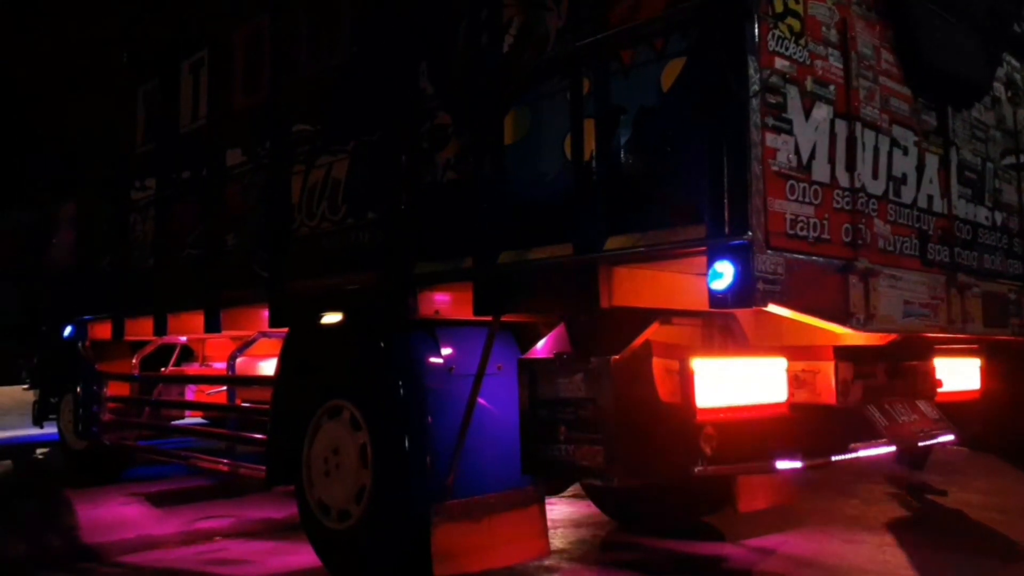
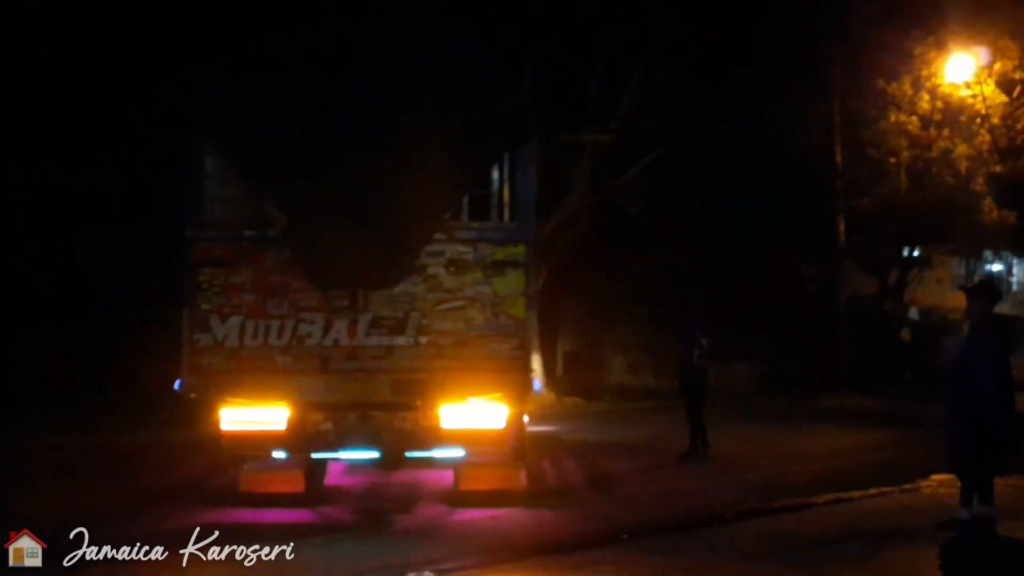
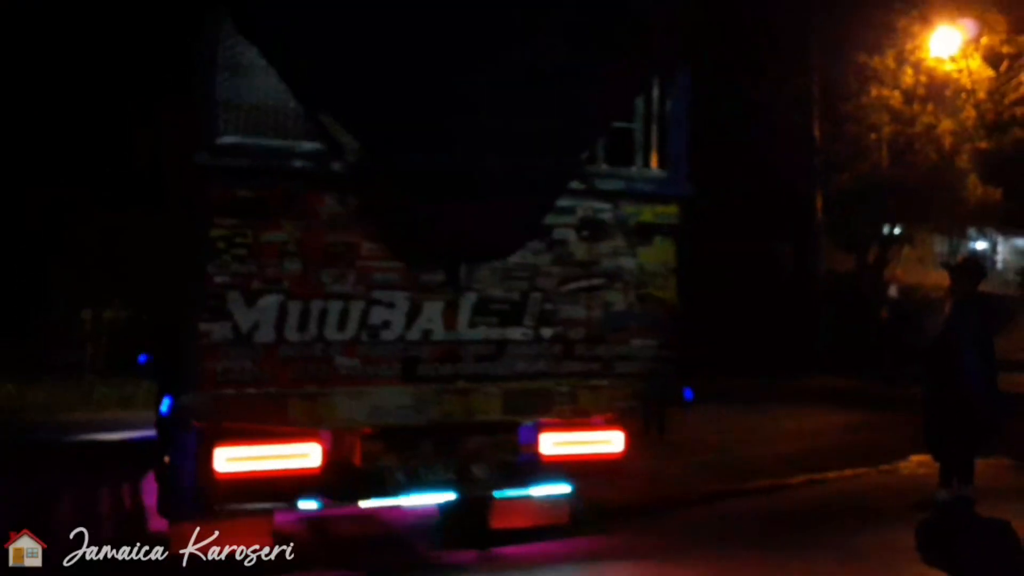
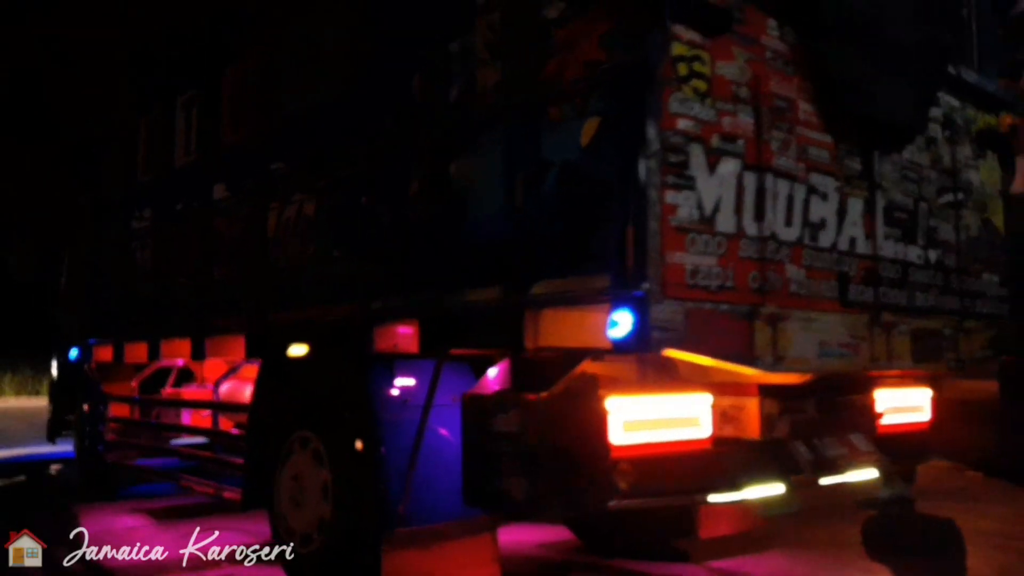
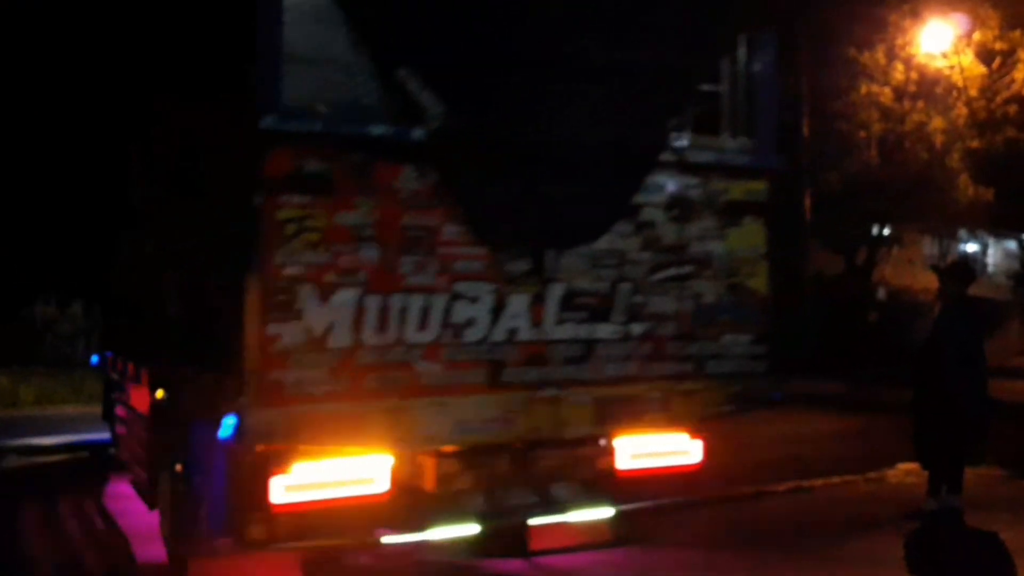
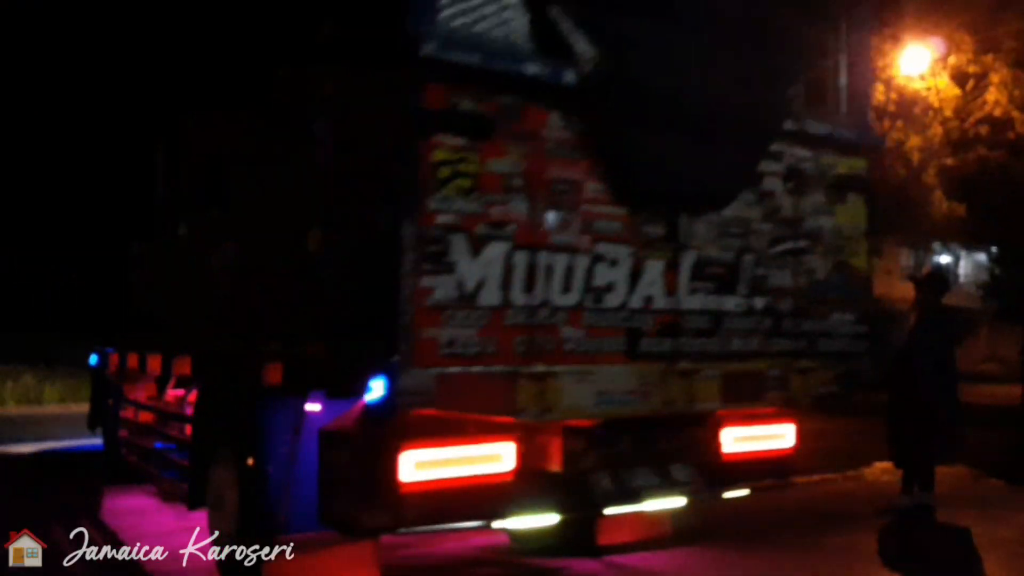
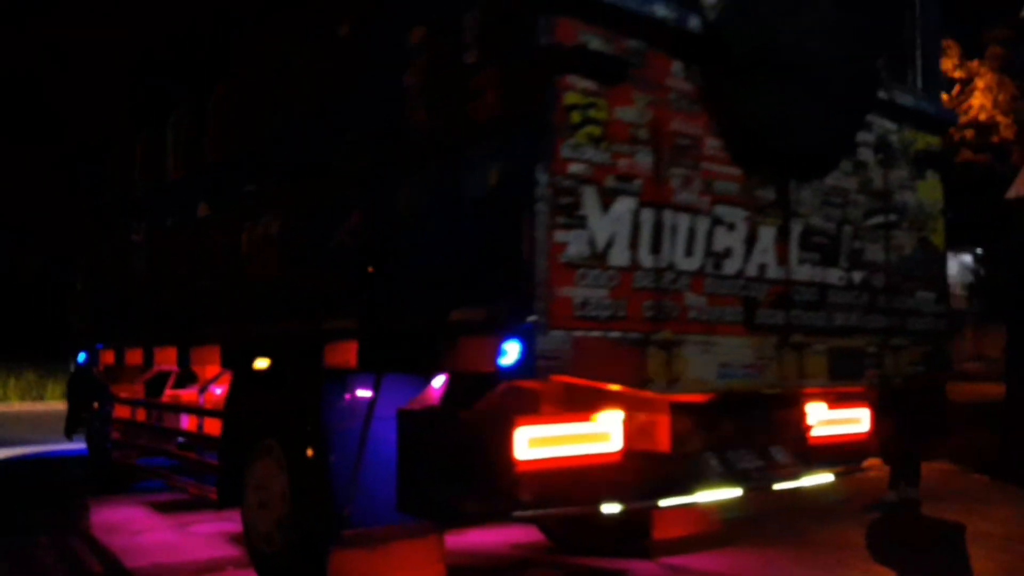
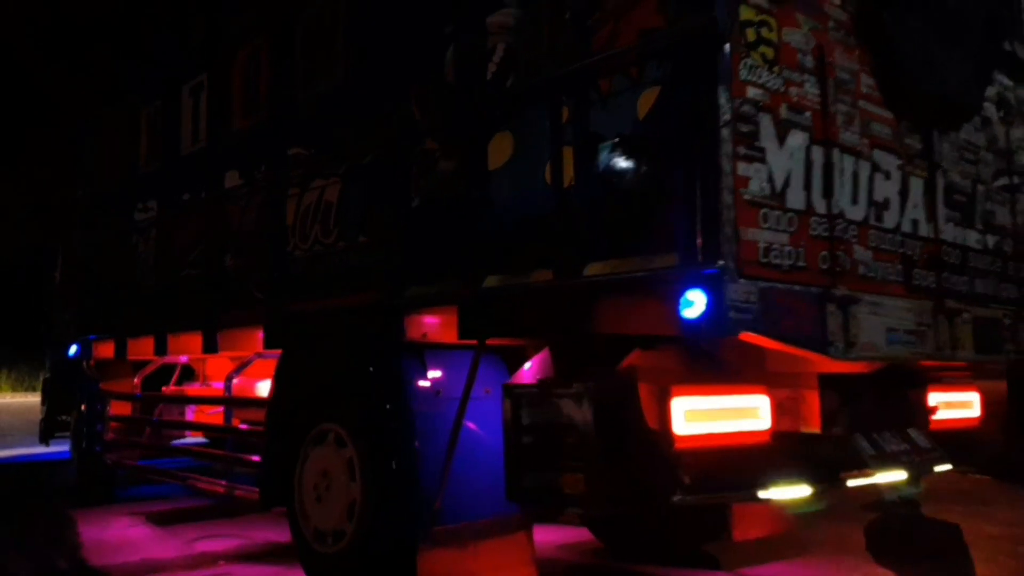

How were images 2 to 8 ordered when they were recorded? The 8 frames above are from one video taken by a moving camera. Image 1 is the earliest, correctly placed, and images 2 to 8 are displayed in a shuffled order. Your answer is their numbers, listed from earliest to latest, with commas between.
8, 4, 7, 6, 5, 3, 2
